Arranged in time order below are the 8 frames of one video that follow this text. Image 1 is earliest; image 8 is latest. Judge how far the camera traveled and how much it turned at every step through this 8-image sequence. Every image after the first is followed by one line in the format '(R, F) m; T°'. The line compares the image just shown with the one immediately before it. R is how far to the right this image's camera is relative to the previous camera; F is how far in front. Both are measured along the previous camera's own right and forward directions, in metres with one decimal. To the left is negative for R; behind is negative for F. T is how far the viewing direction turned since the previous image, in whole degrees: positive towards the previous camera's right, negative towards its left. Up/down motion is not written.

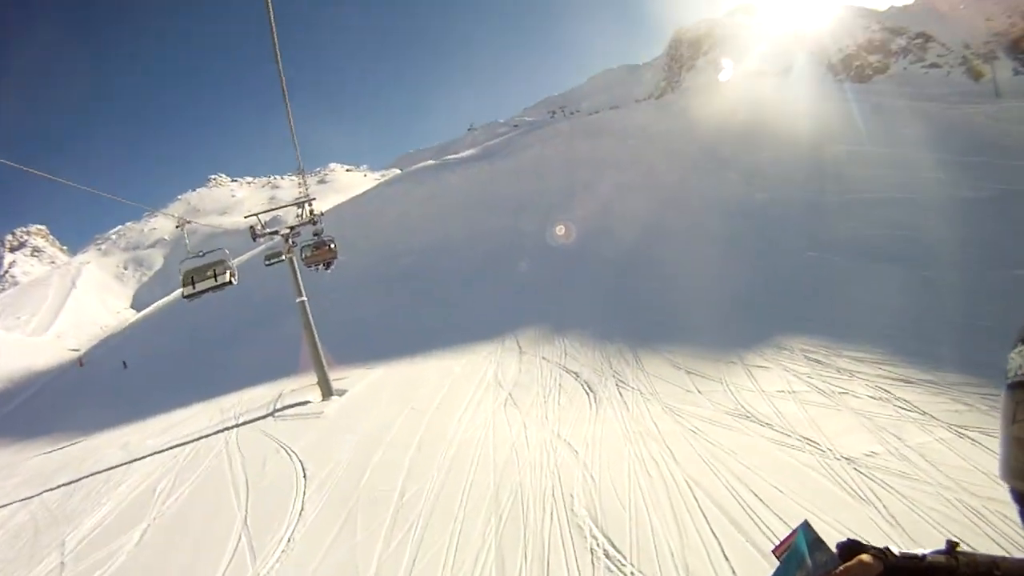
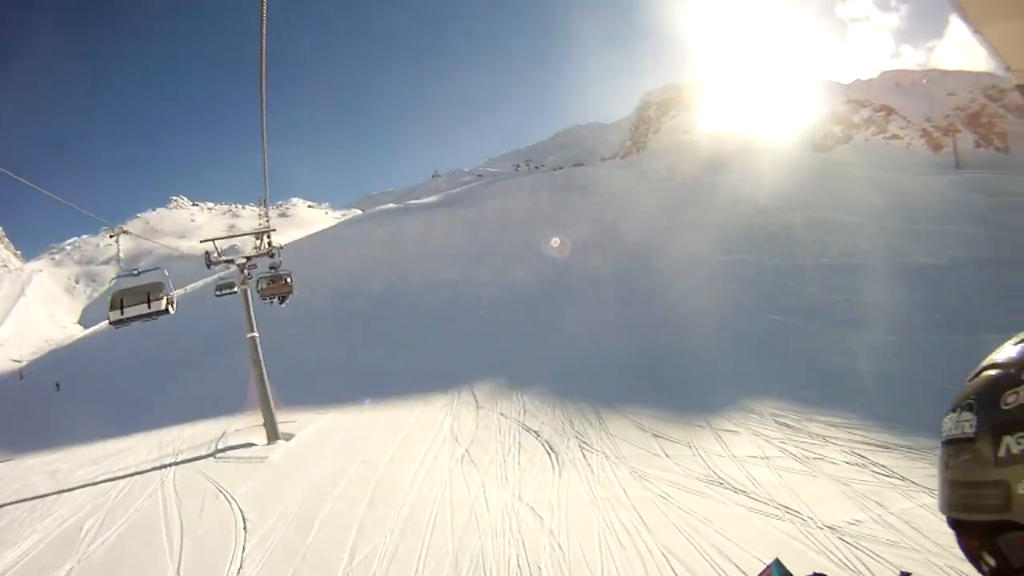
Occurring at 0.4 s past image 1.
(-0.6, +0.5) m; +5°
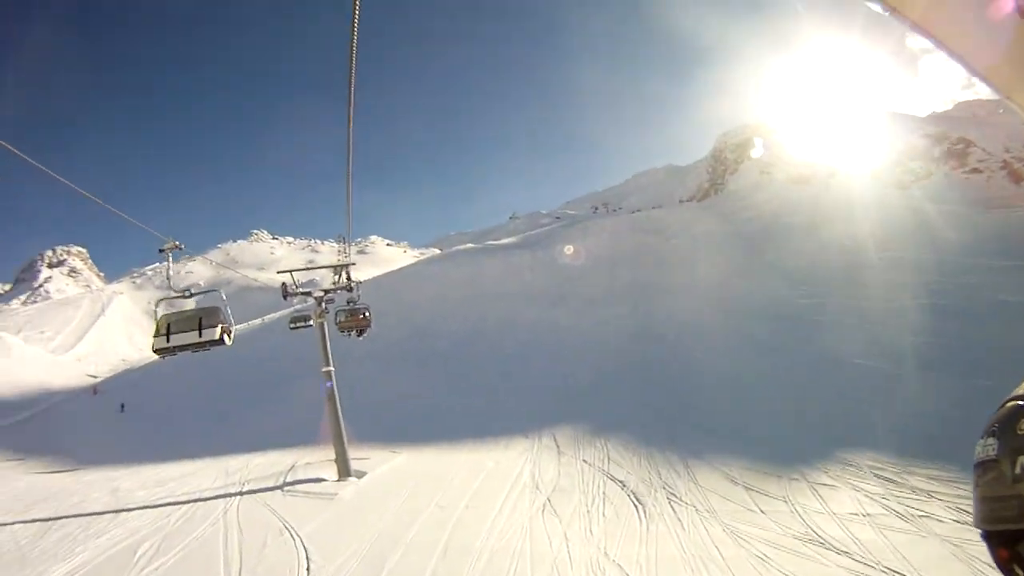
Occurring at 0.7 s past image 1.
(0.0, +0.8) m; -8°
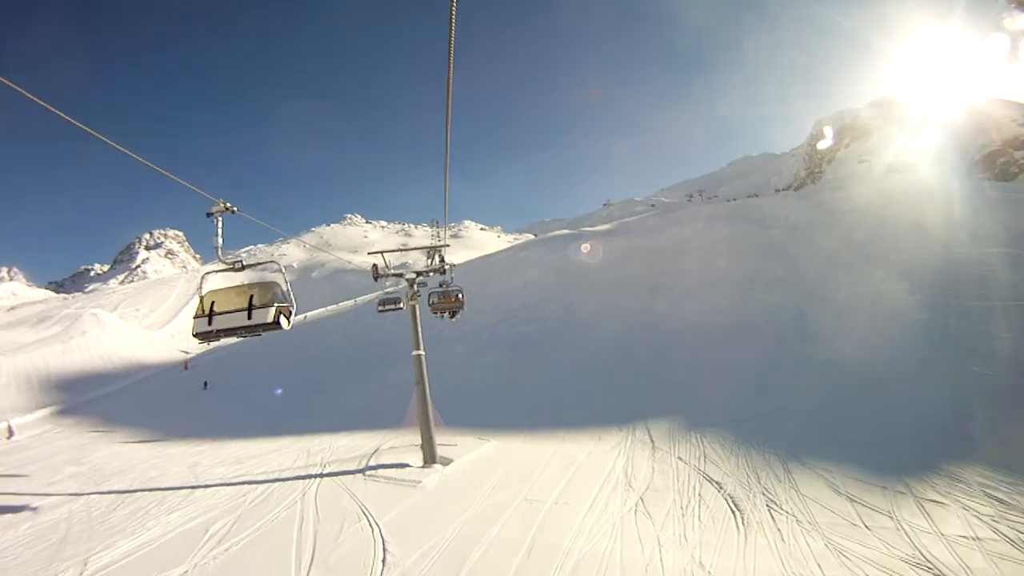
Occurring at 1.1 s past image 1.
(-0.5, +1.0) m; -8°
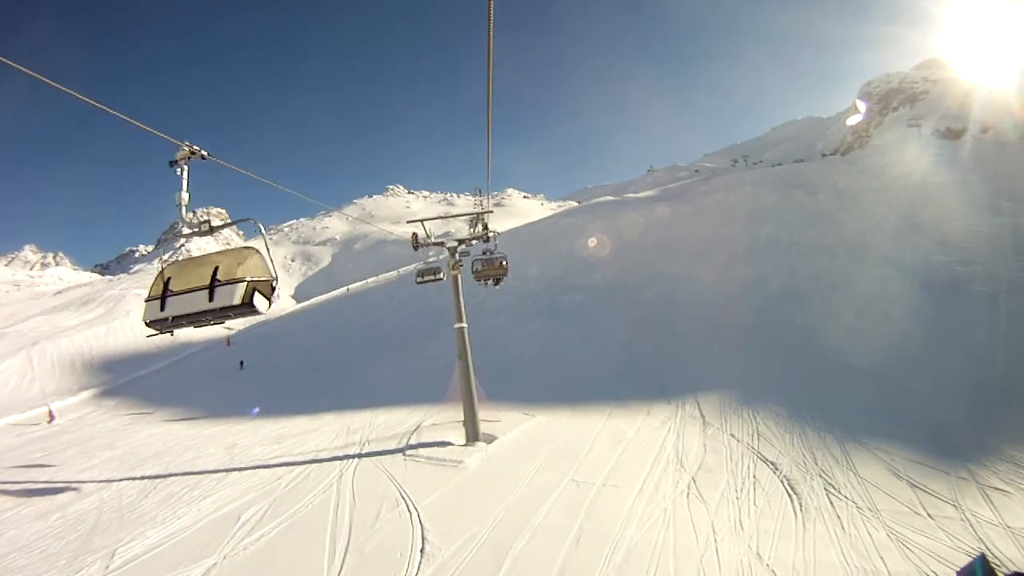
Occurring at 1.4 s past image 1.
(-0.3, +0.7) m; -3°
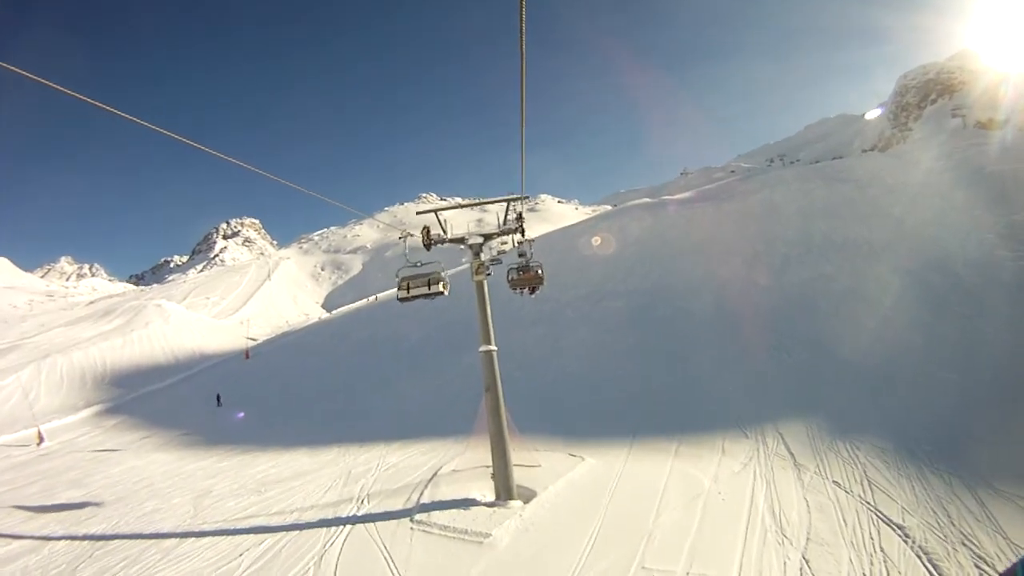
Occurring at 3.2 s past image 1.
(-0.2, +2.4) m; -3°
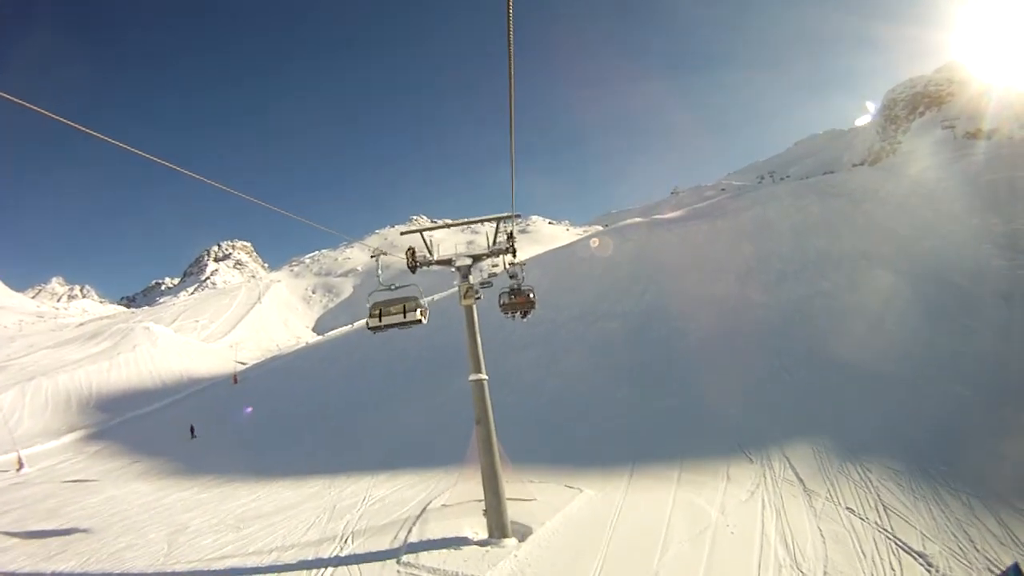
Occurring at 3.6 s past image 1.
(0.0, +0.3) m; 0°
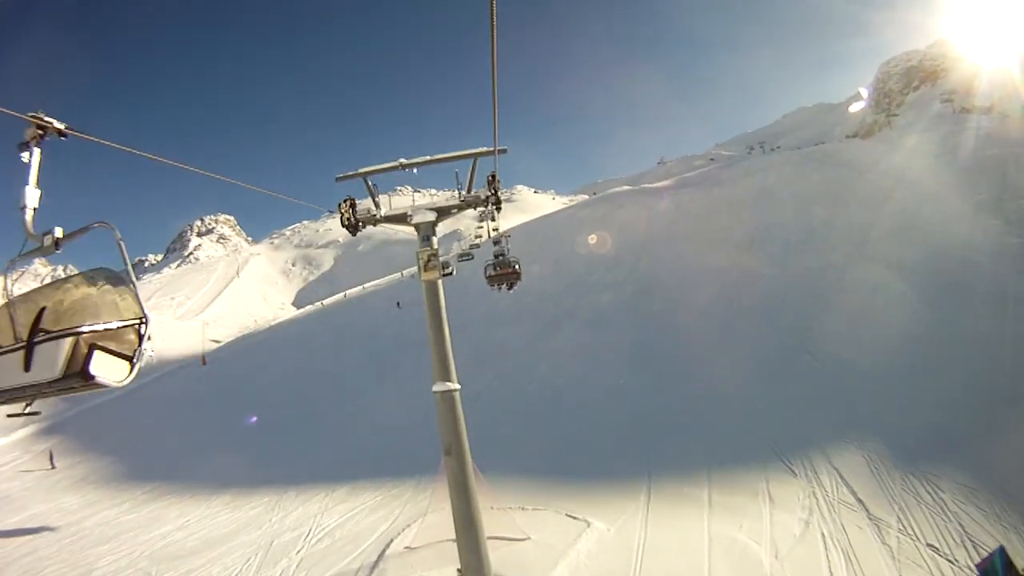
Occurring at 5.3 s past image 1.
(+0.1, +2.0) m; +1°
